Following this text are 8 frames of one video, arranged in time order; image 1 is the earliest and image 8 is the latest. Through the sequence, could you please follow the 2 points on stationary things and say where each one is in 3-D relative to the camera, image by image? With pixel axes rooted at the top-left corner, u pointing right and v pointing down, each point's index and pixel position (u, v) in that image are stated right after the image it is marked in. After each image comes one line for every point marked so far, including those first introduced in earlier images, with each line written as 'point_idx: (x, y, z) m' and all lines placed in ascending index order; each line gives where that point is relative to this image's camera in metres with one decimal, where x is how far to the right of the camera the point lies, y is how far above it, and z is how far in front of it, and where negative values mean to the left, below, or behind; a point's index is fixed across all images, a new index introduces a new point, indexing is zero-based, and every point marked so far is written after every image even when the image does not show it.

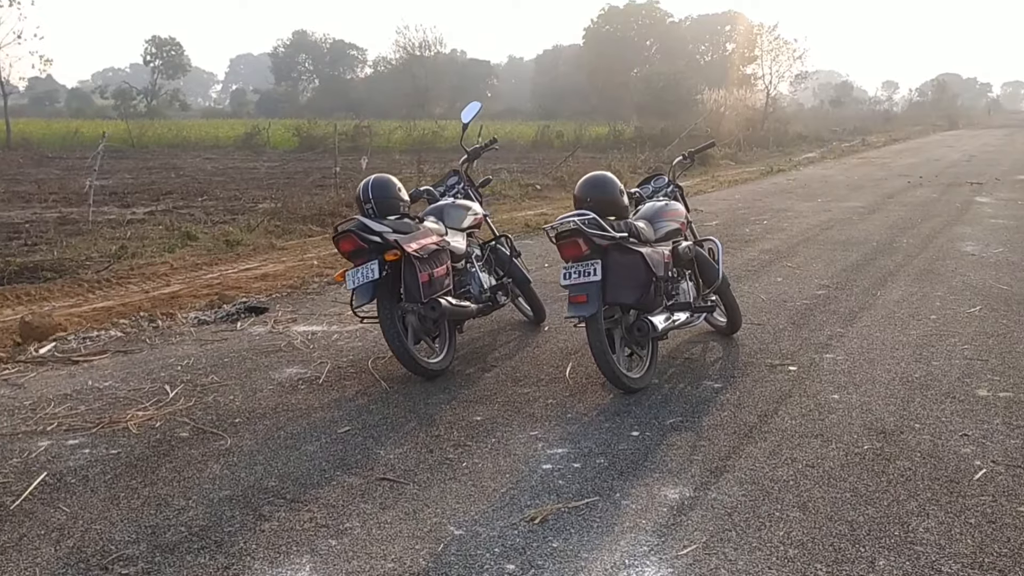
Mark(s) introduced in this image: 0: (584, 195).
0: (+0.3, +0.5, +4.7) m
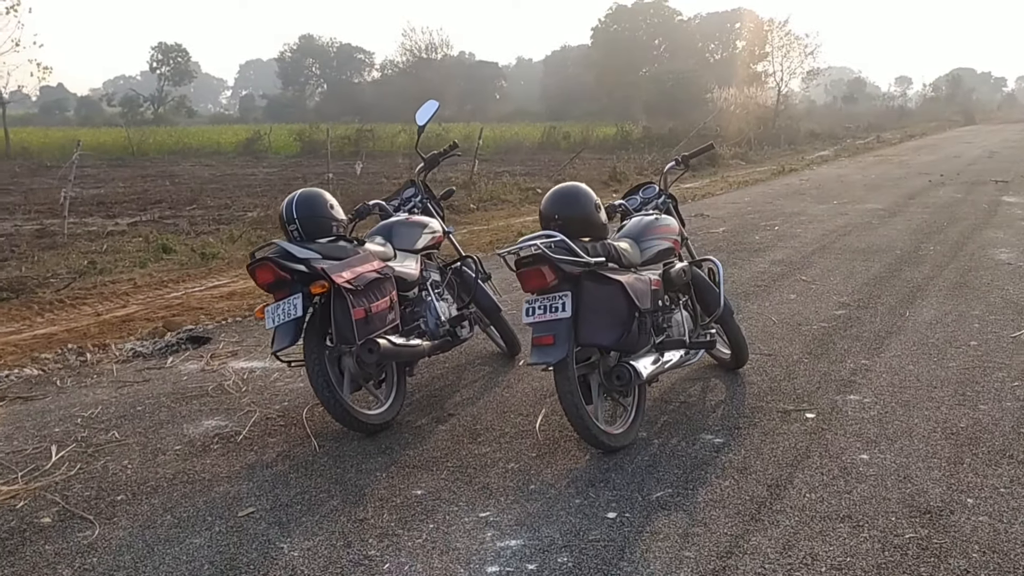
0: (+0.1, +0.3, +3.9) m
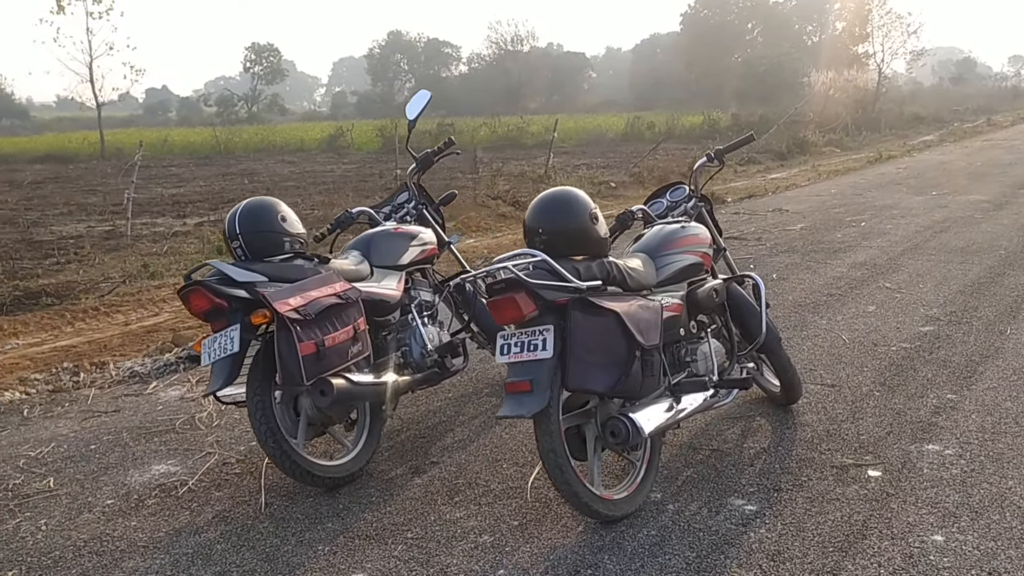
0: (+0.1, +0.2, +3.1) m
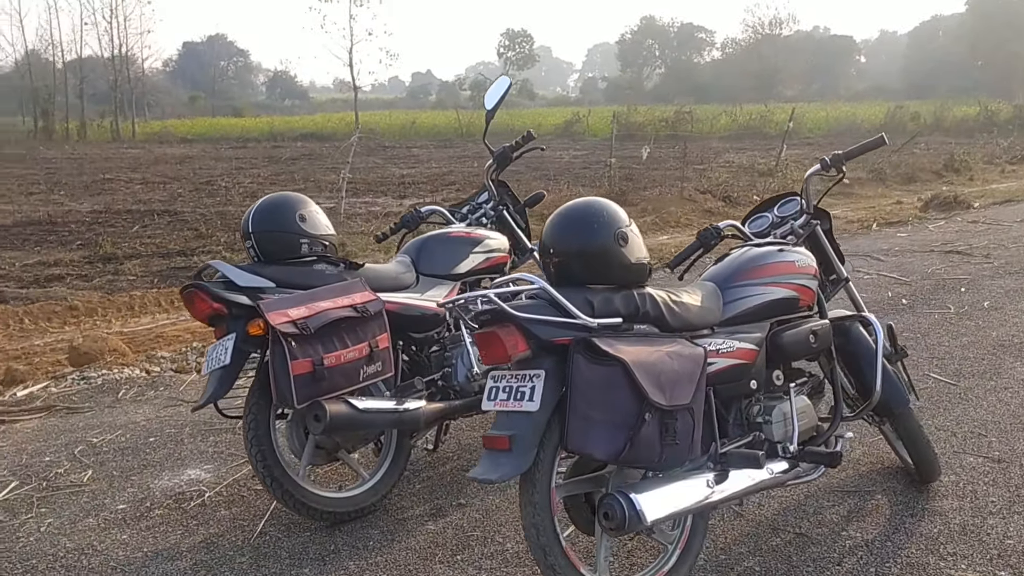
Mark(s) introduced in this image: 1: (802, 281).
0: (+0.1, +0.1, +2.6) m
1: (+0.9, 0.0, +2.9) m
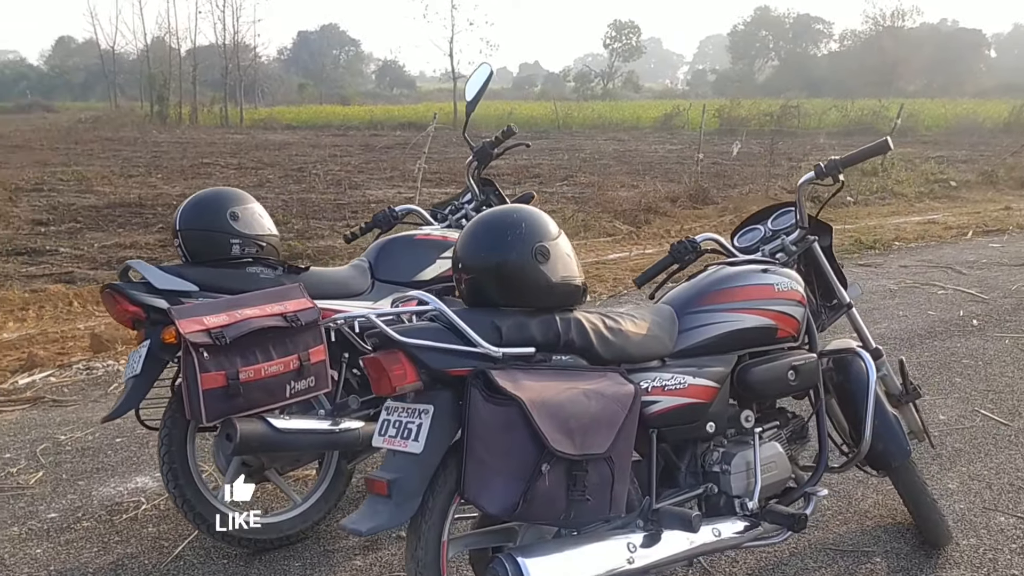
0: (-0.1, +0.1, +2.2) m
1: (+0.7, -0.1, +2.5) m
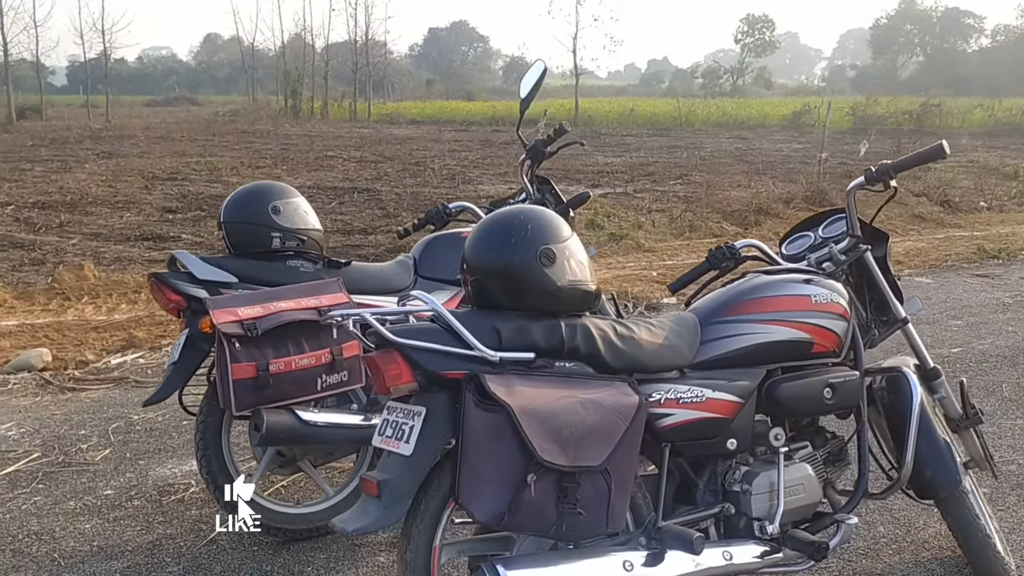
0: (-0.1, +0.1, +2.2) m
1: (+0.8, -0.1, +2.4) m
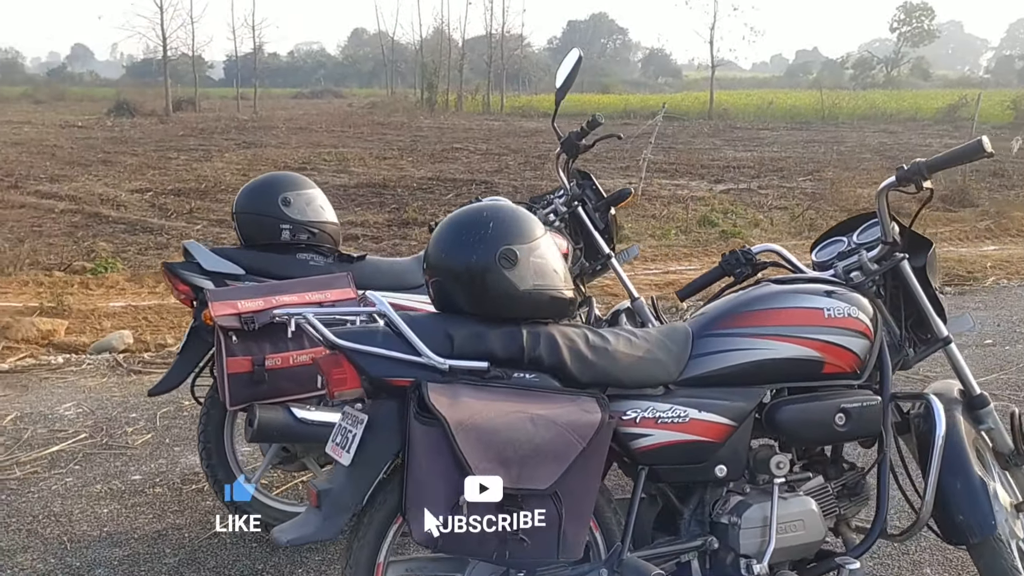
0: (-0.2, +0.1, +2.0) m
1: (+0.7, -0.1, +2.1) m
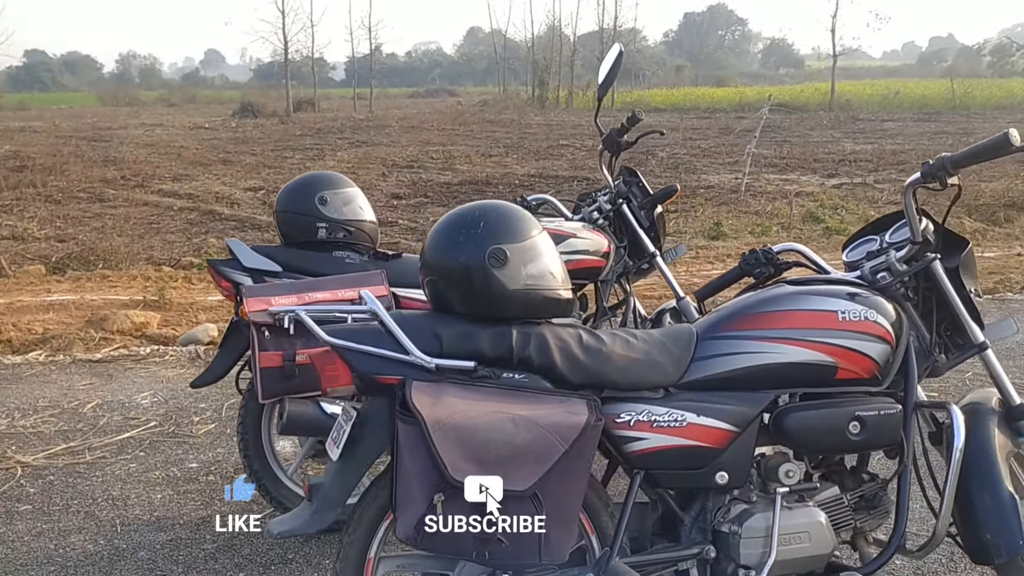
0: (-0.2, +0.1, +2.1) m
1: (+0.7, -0.1, +2.0) m
